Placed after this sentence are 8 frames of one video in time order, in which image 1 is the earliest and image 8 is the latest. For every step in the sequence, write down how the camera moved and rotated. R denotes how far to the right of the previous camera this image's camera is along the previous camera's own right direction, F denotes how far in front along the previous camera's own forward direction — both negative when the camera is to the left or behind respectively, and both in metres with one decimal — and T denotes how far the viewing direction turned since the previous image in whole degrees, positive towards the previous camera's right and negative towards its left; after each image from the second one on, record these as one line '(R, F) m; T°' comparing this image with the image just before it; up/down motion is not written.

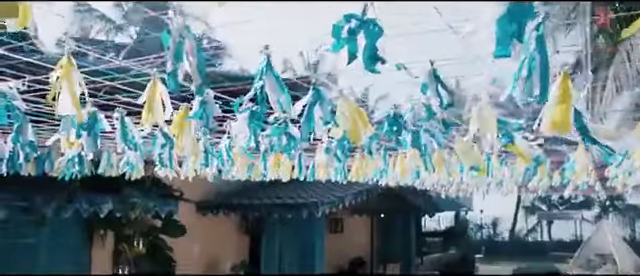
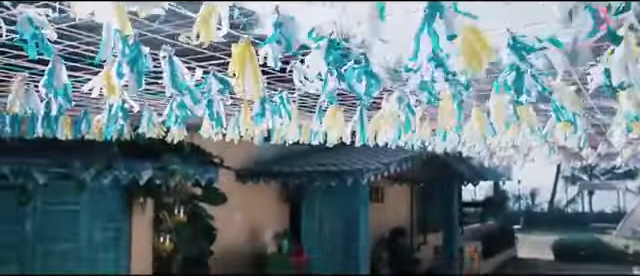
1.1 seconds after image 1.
(0.0, +0.1) m; -2°
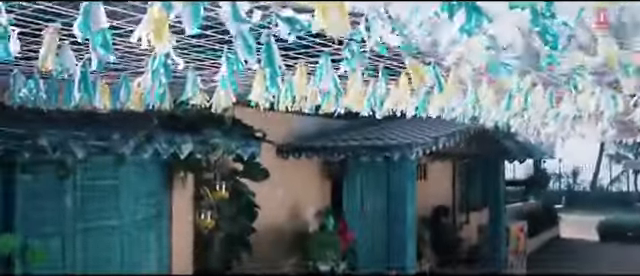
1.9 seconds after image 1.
(0.0, +0.2) m; -2°
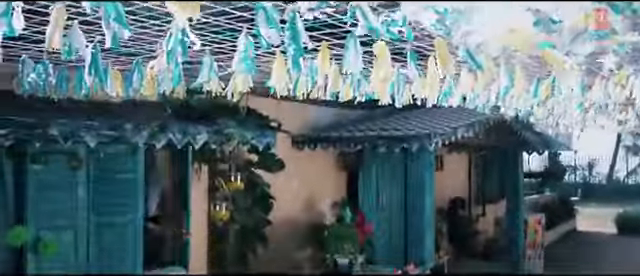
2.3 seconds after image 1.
(0.0, +0.1) m; -1°
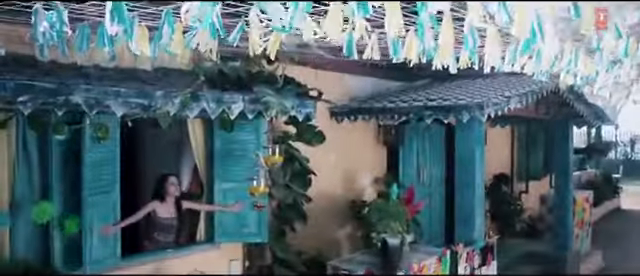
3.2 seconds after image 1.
(-0.1, +0.4) m; -2°
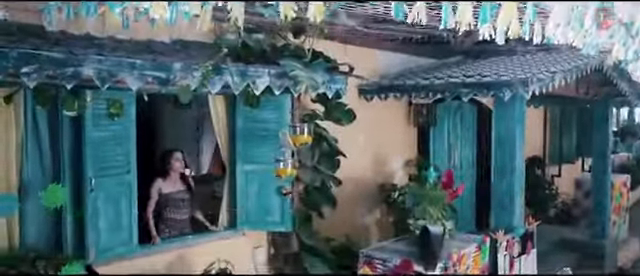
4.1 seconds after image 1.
(-0.1, +0.4) m; -1°
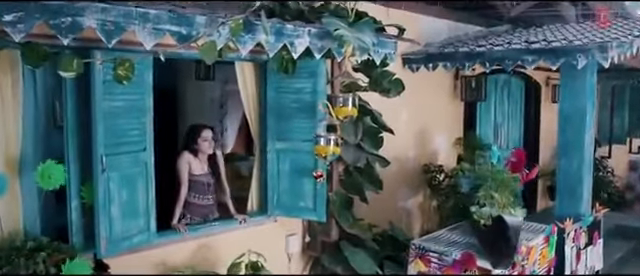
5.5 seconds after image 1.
(-0.1, +0.7) m; -1°
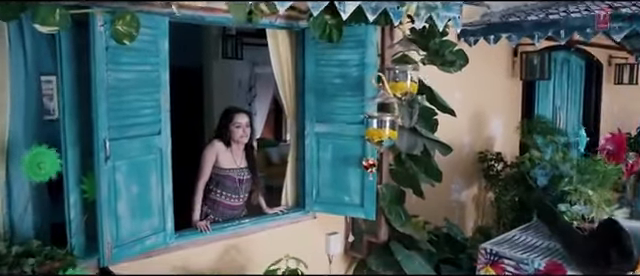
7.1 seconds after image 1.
(-0.1, +0.8) m; -1°
